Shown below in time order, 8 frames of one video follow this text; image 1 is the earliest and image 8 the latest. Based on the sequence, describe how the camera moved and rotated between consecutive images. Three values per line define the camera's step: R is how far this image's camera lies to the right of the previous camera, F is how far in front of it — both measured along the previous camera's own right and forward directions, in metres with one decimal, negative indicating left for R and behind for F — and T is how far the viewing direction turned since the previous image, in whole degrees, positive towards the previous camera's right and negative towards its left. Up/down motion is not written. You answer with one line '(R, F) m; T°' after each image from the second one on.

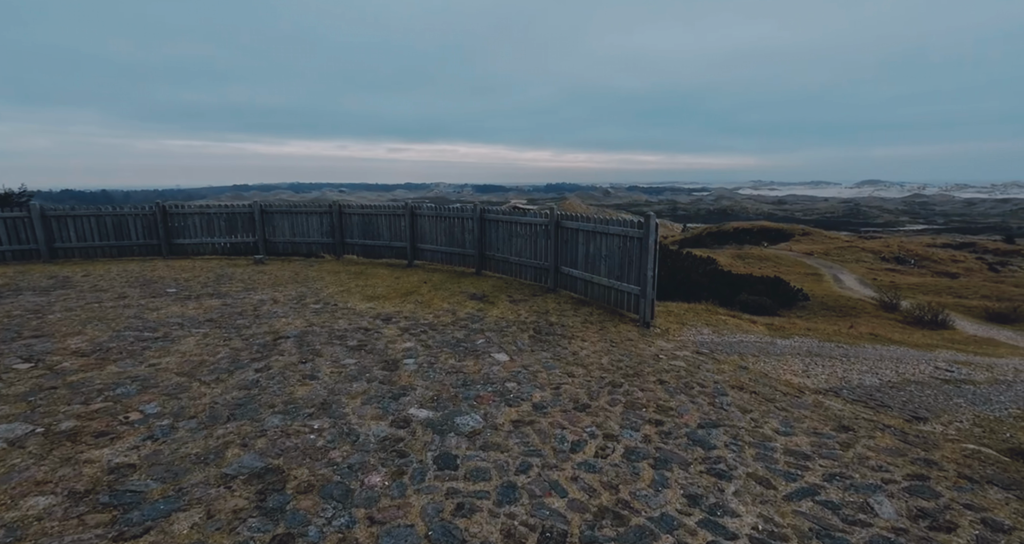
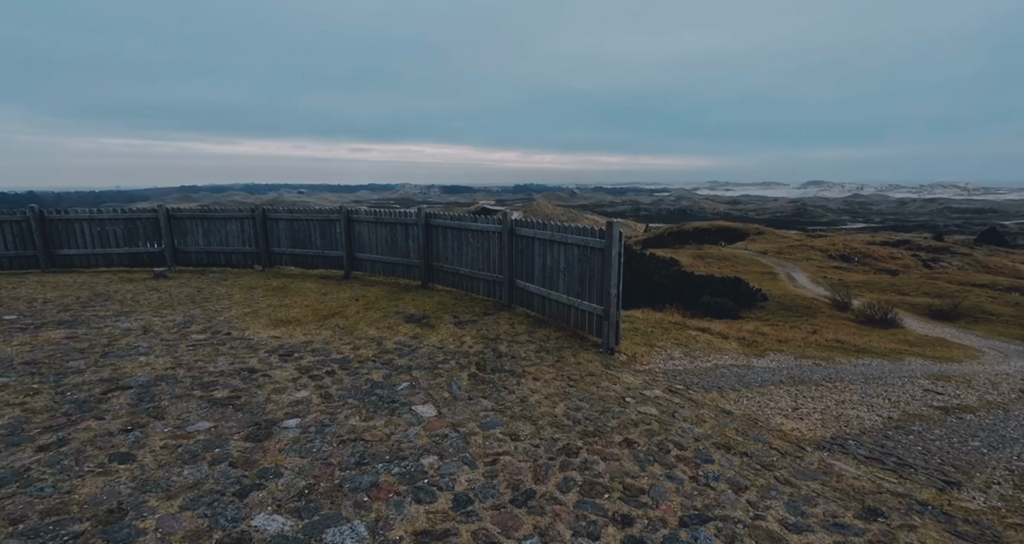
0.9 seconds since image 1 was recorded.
(+0.4, +1.4) m; +4°
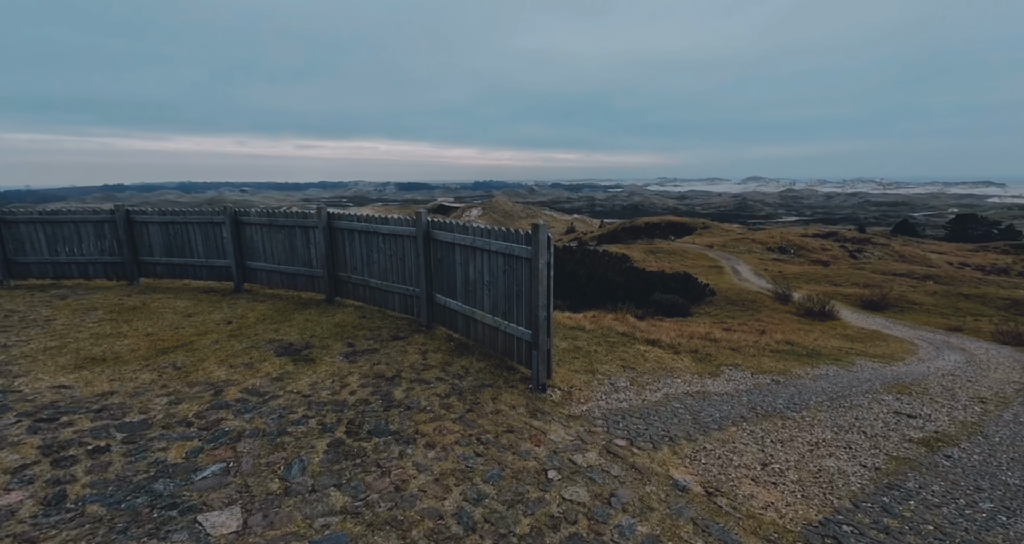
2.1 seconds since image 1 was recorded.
(+0.7, +1.6) m; +5°
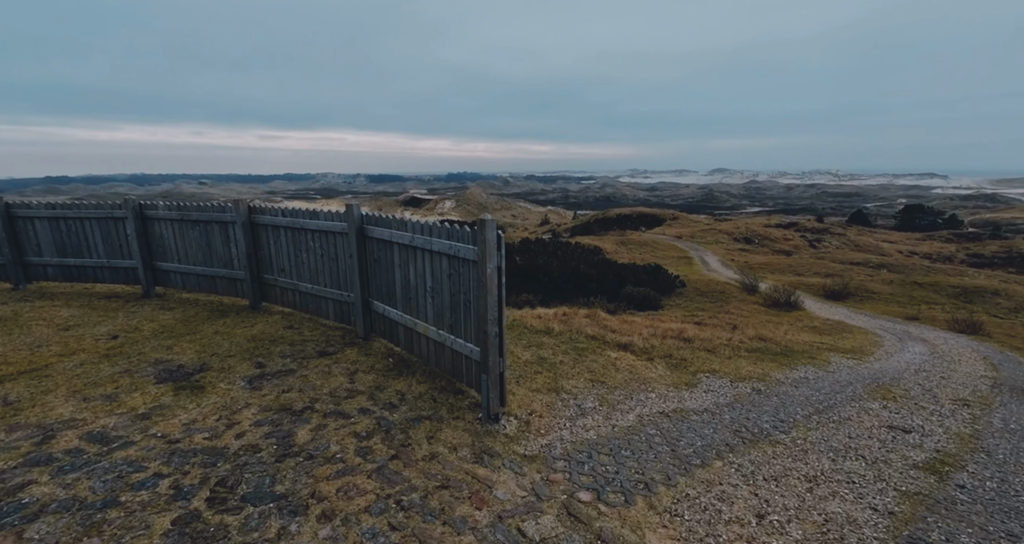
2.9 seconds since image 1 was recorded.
(+0.3, +1.1) m; +3°
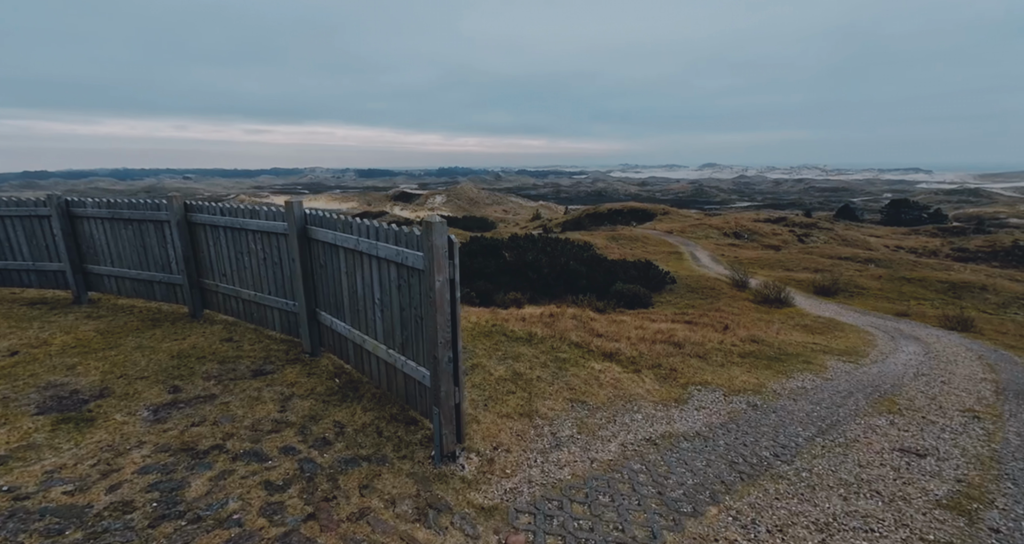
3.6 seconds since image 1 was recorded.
(+0.3, +0.9) m; +1°
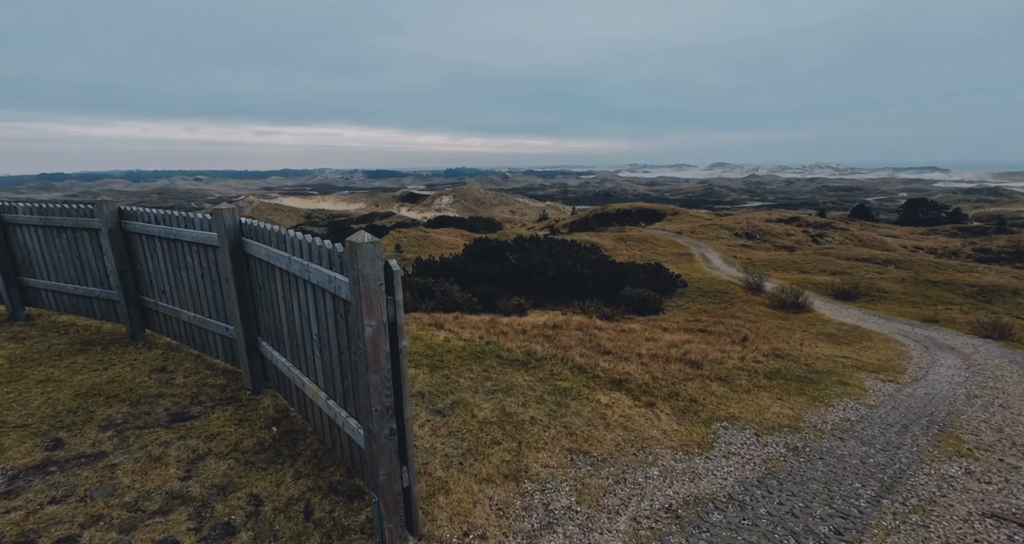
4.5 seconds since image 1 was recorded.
(+0.3, +1.2) m; -1°
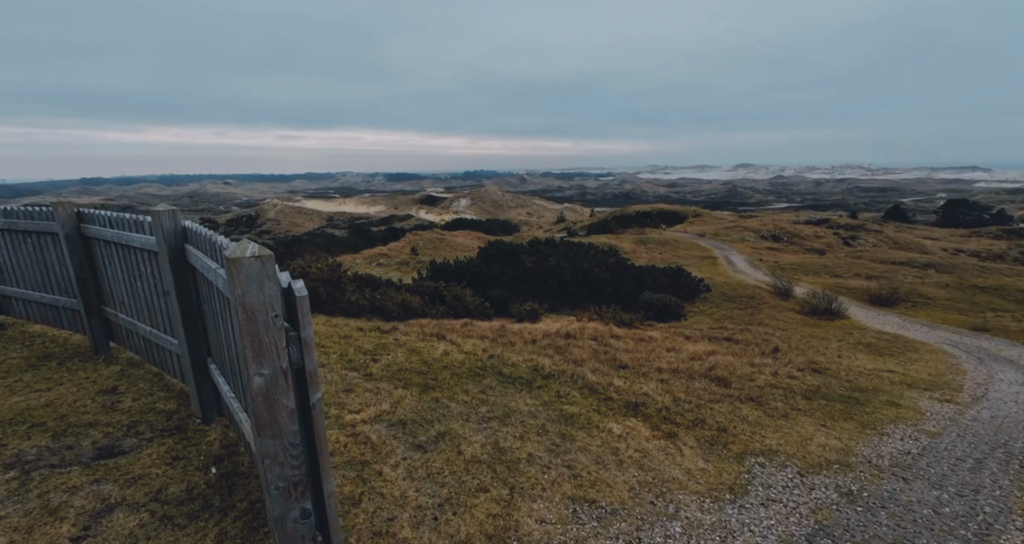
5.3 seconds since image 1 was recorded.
(+0.3, +0.8) m; -3°
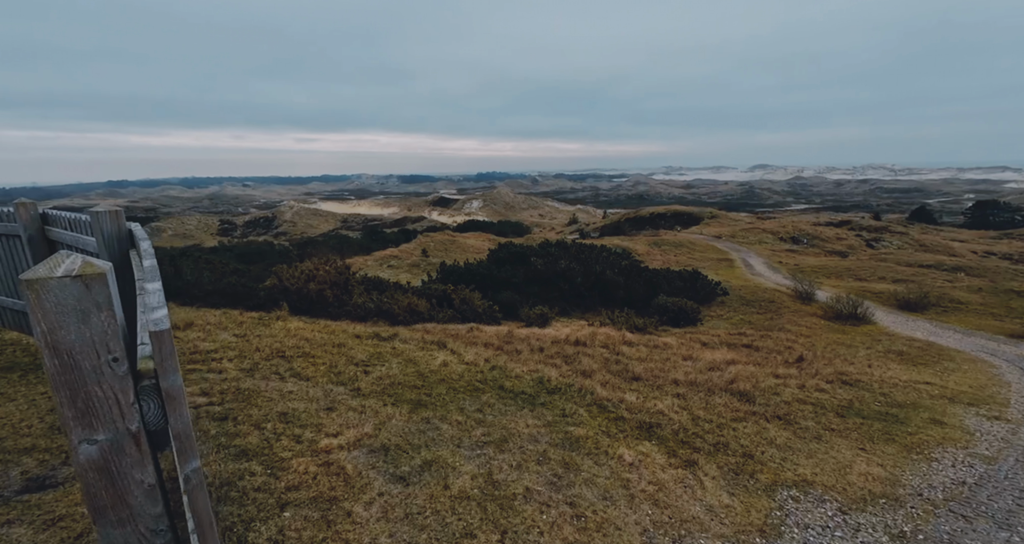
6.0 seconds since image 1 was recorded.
(+0.2, +0.6) m; -2°
